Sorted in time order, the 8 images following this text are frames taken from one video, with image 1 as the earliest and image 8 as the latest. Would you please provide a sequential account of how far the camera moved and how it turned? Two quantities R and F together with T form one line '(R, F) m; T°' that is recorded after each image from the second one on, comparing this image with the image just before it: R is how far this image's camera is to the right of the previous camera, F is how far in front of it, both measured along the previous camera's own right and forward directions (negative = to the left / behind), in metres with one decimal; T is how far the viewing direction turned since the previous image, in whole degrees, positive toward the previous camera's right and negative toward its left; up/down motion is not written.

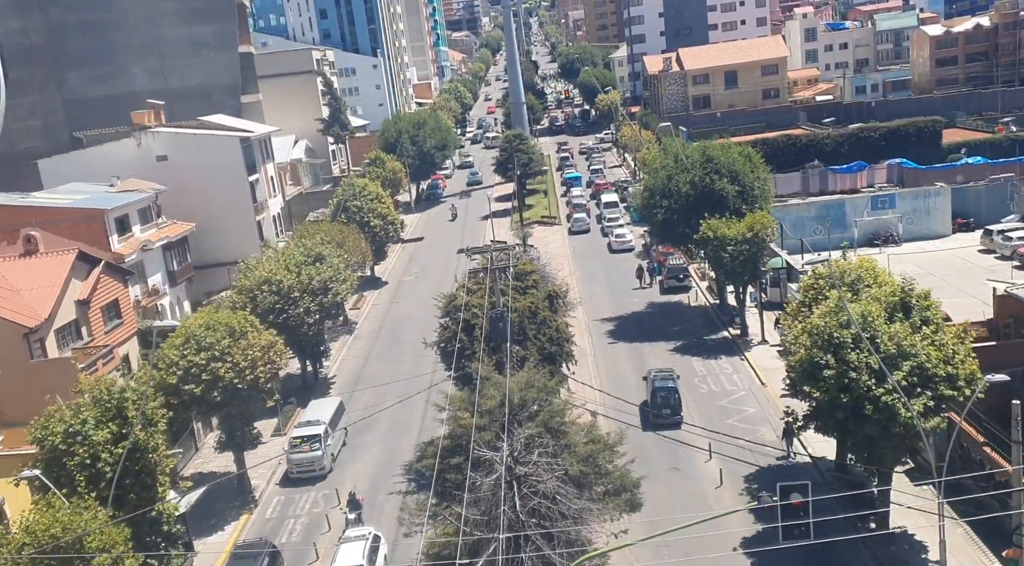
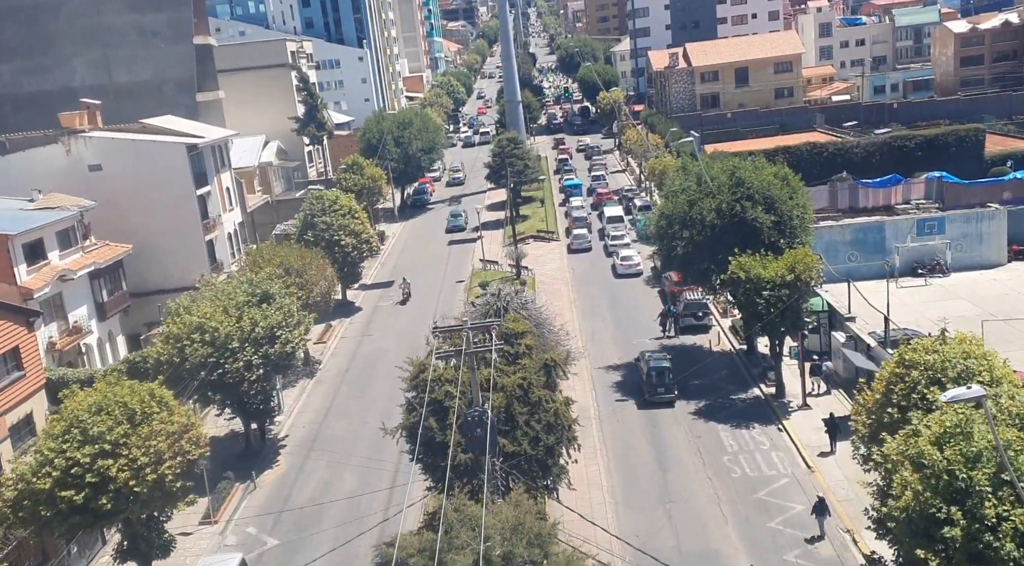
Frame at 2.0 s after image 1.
(+0.2, +7.6) m; 0°
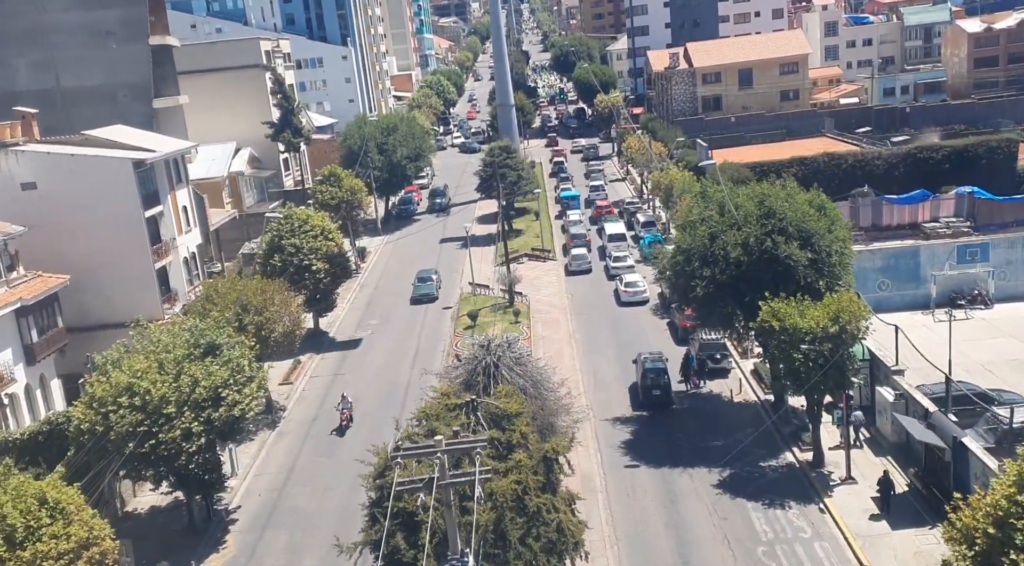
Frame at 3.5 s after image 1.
(0.0, +5.6) m; 0°
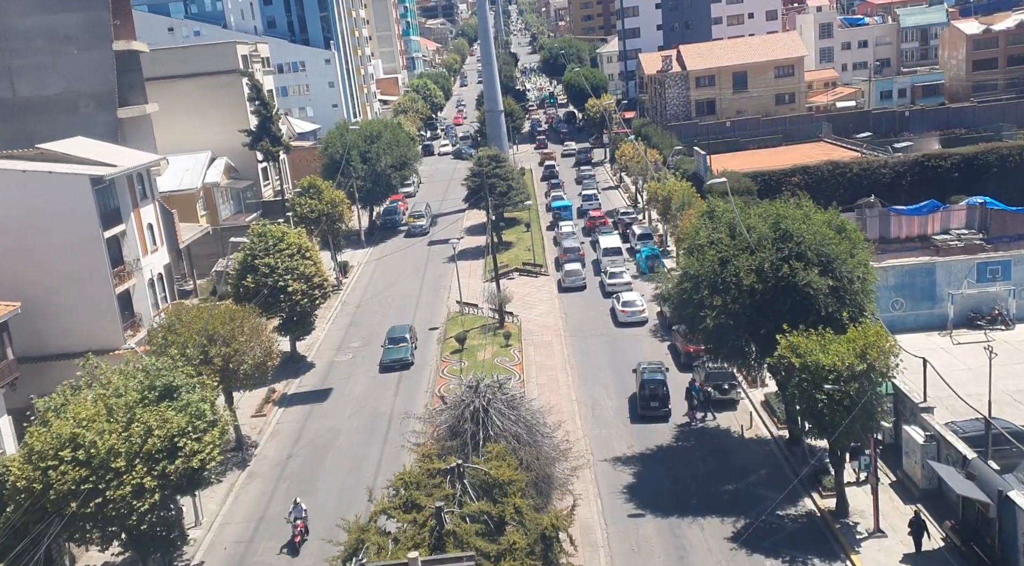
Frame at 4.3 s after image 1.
(0.0, +3.0) m; +1°
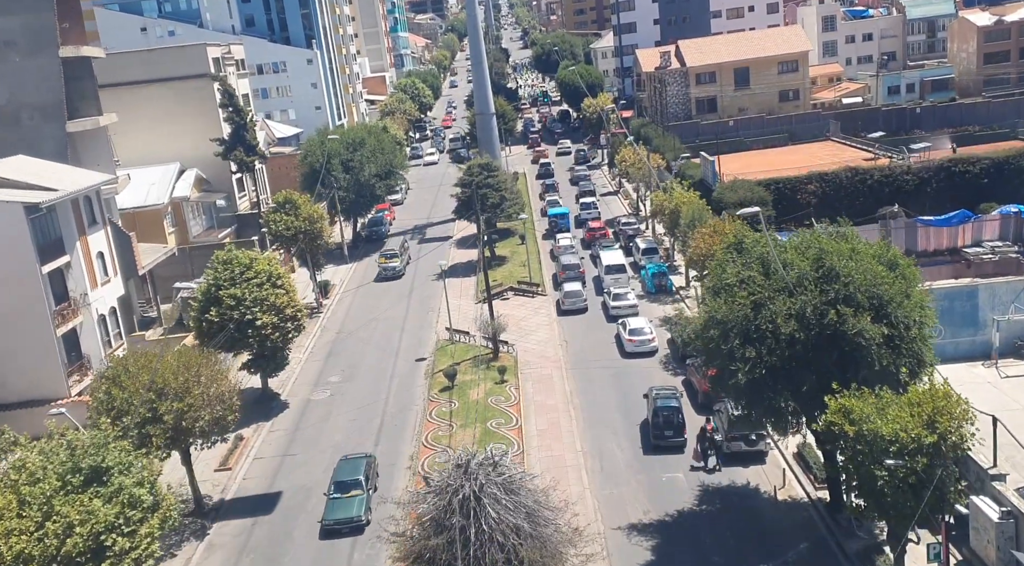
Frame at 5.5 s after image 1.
(0.0, +4.6) m; 0°
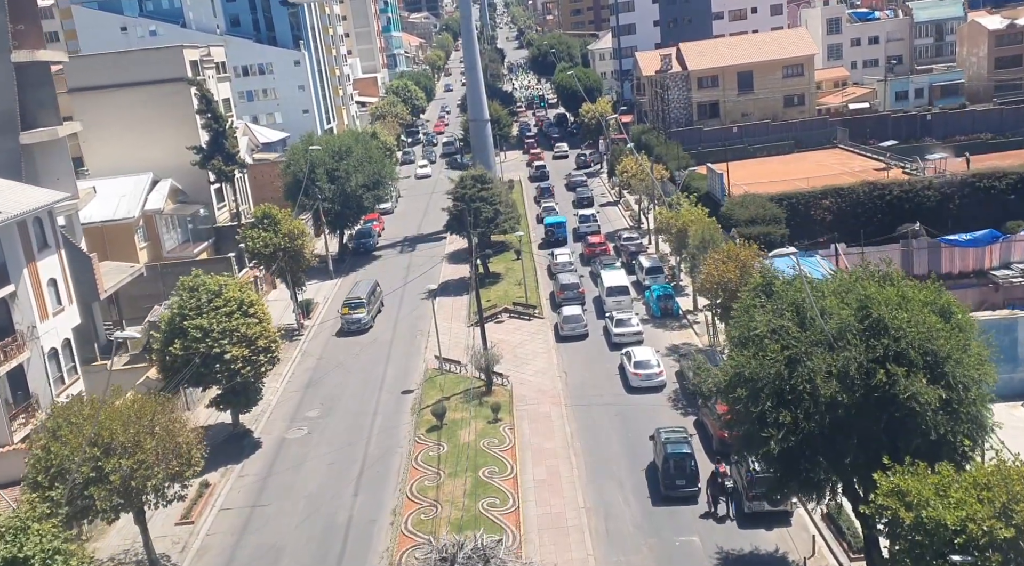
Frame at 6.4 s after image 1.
(0.0, +3.5) m; 0°
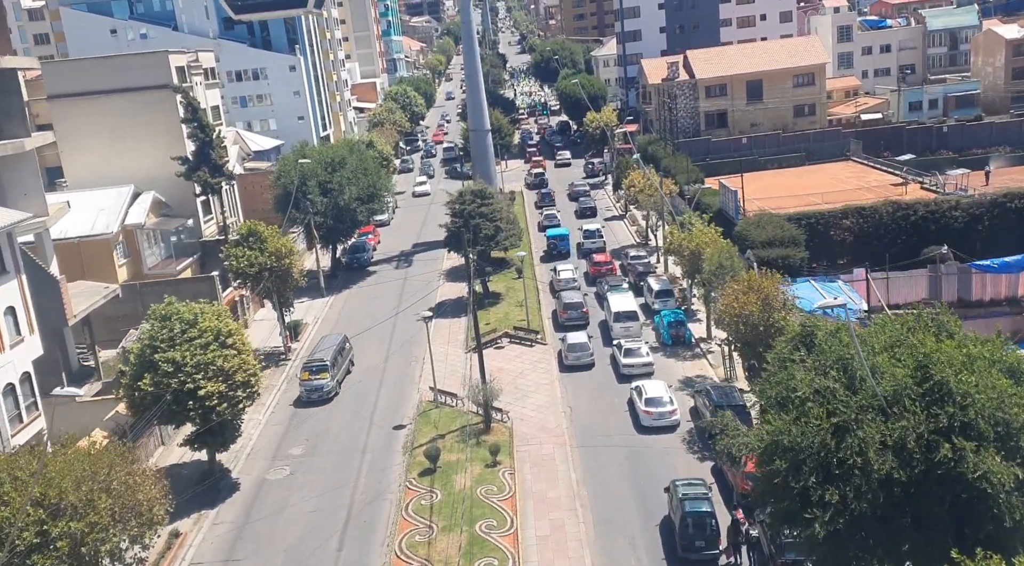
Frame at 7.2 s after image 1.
(-0.1, +3.0) m; 0°
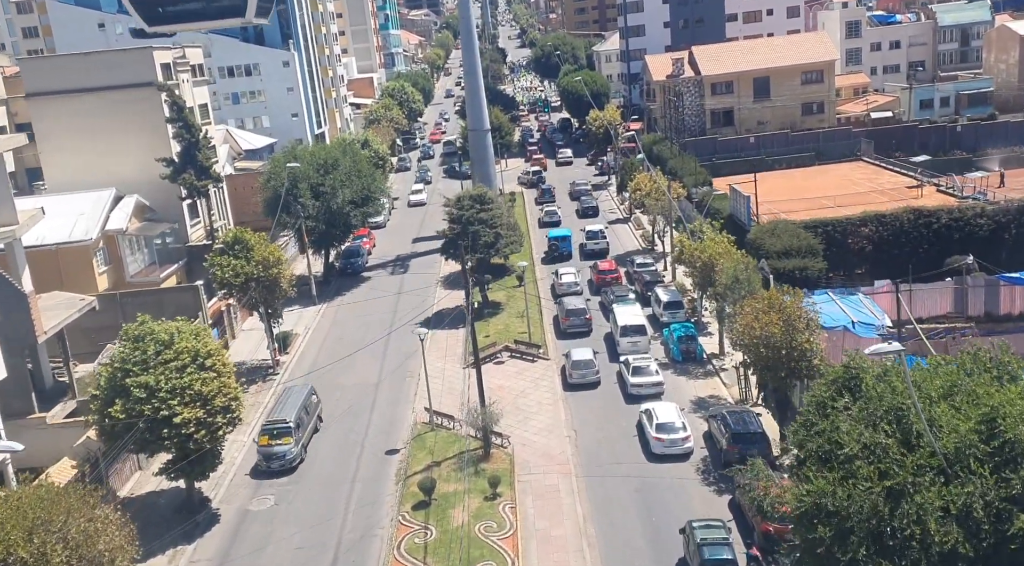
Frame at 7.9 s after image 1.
(-0.1, +2.5) m; 0°
